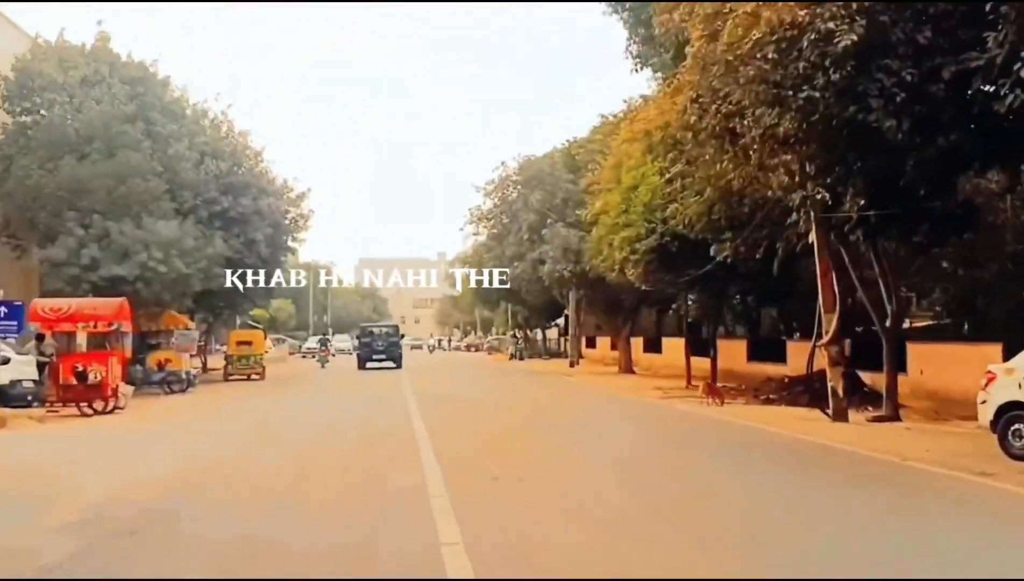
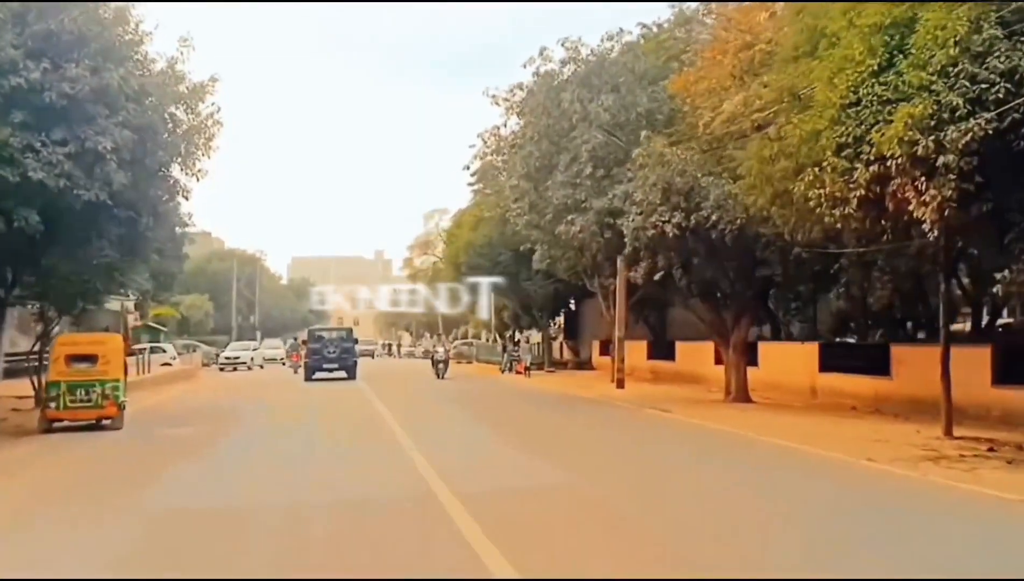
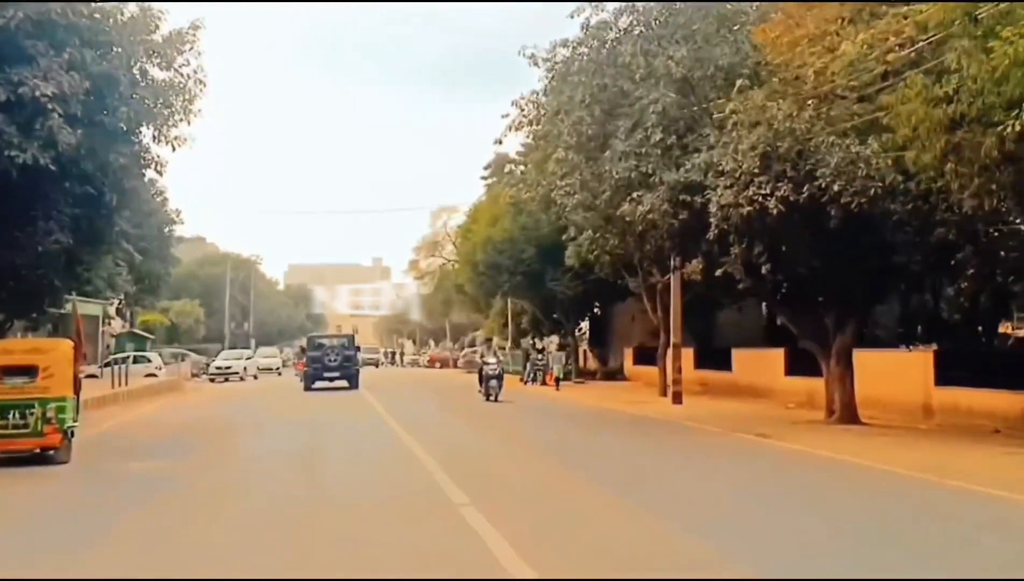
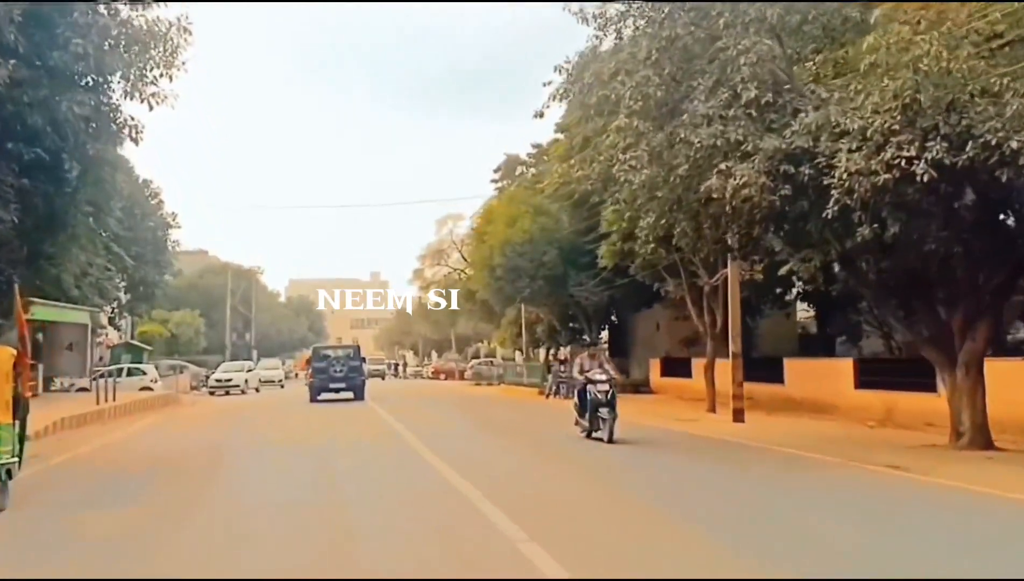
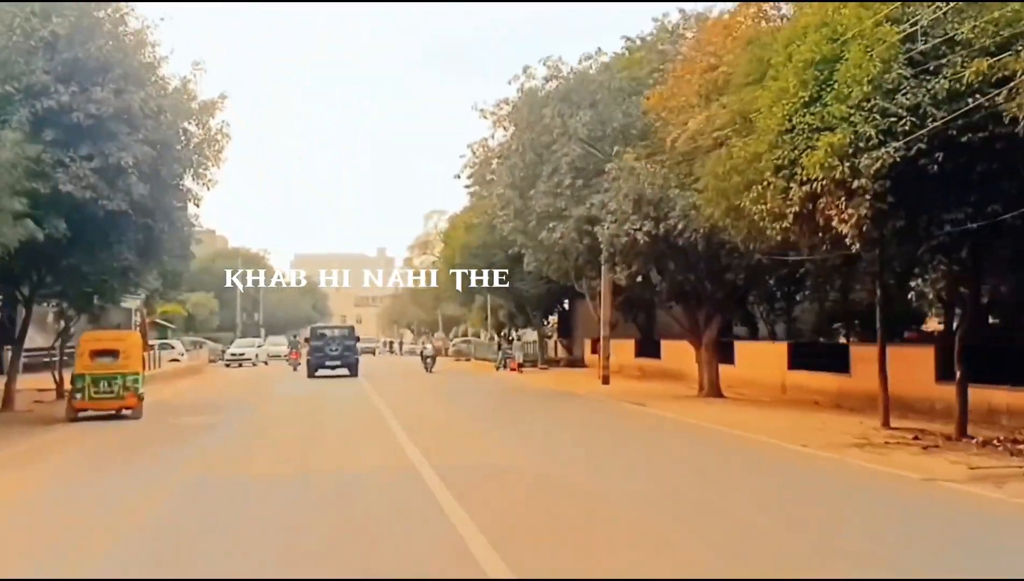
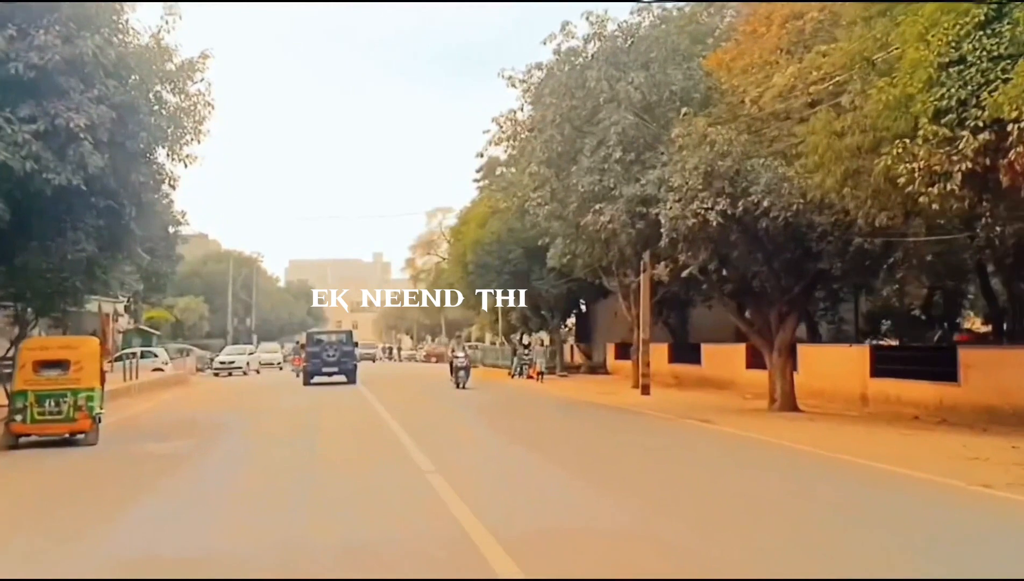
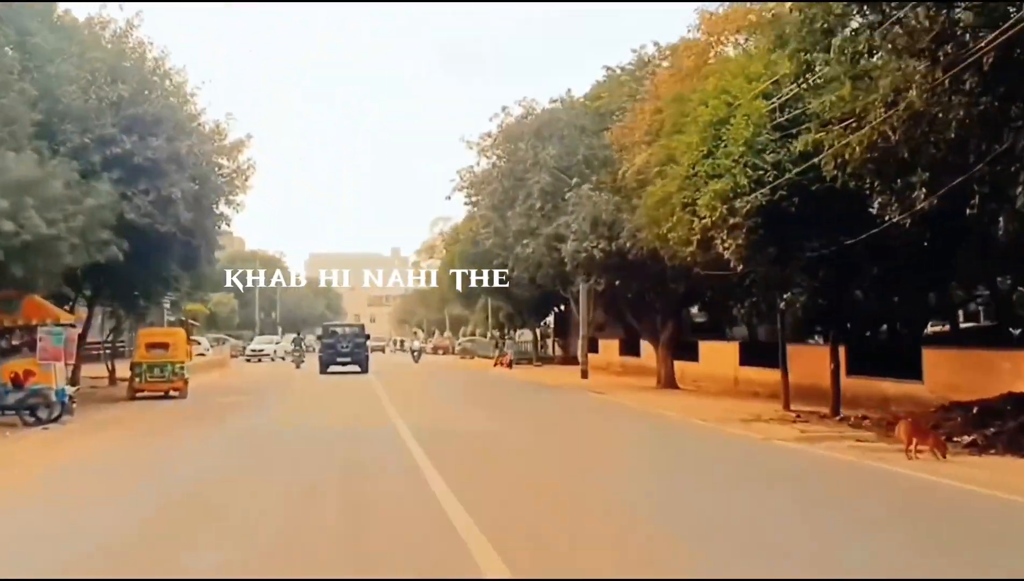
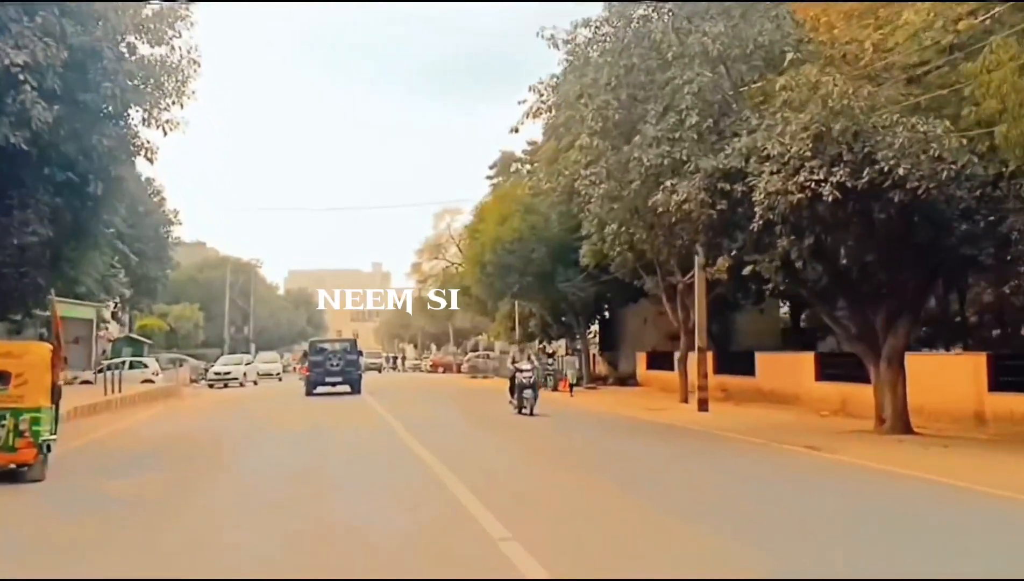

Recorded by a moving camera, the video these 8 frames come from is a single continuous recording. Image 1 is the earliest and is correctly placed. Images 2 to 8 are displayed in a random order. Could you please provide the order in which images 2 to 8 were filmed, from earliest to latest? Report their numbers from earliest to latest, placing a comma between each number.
7, 5, 2, 6, 3, 8, 4
